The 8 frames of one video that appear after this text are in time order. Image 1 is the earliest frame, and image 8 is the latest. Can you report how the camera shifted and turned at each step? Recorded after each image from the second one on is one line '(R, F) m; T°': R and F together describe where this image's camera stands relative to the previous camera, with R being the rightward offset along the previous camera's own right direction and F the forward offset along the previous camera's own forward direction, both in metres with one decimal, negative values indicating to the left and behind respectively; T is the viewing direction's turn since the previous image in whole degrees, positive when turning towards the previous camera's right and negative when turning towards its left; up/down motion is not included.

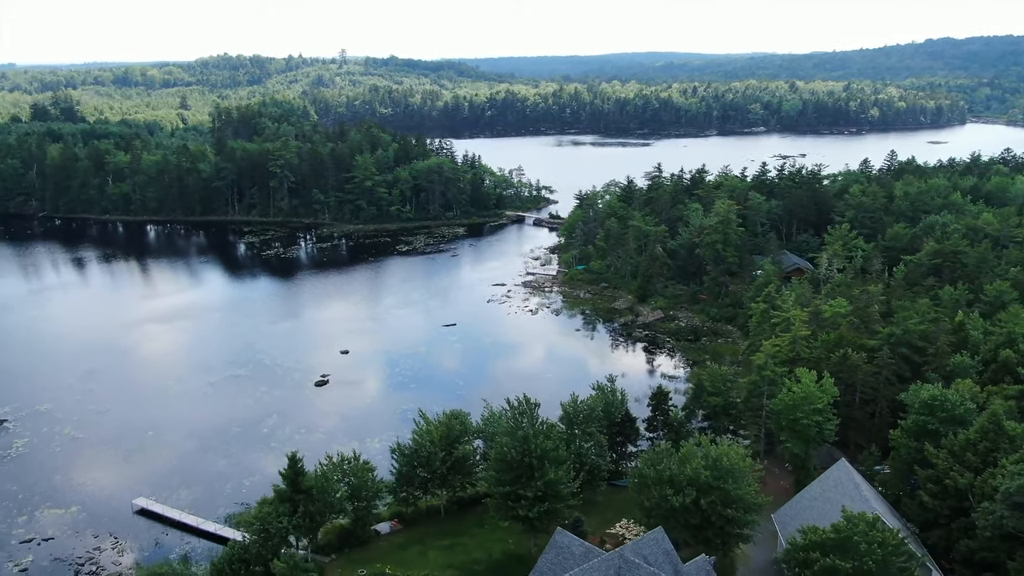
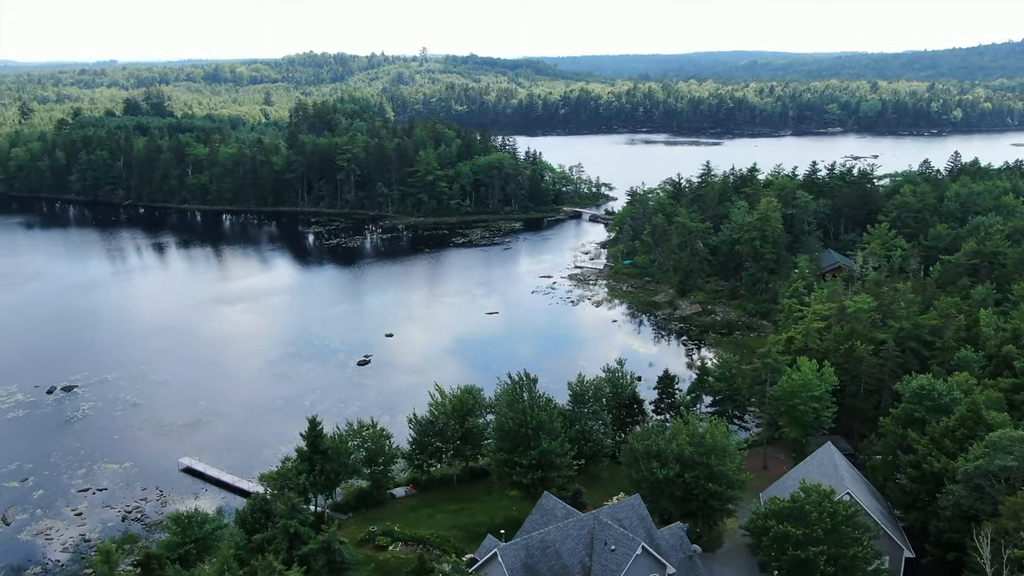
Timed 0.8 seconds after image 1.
(+2.2, -1.8) m; -5°
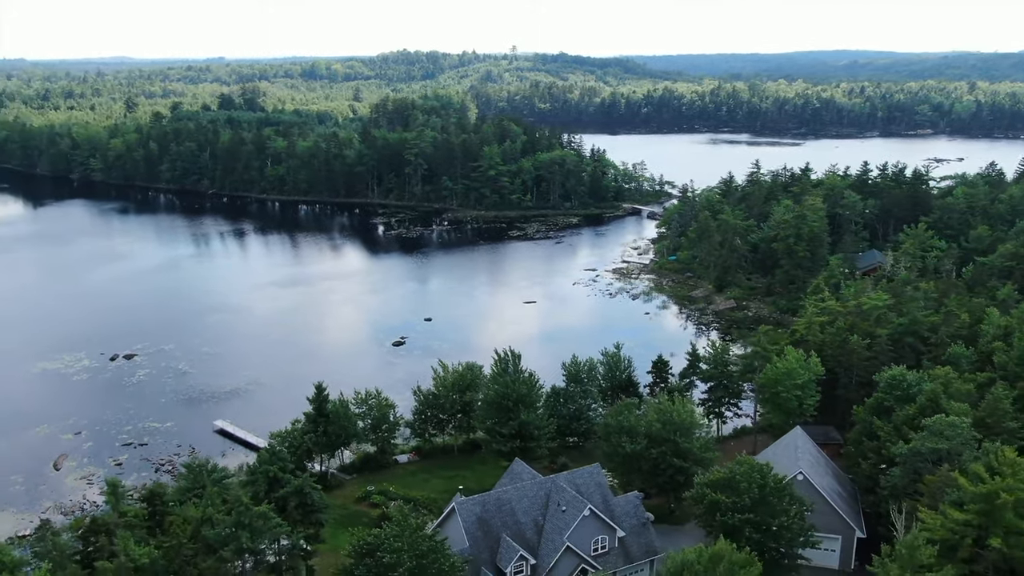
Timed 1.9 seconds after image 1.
(+3.3, -1.9) m; -6°
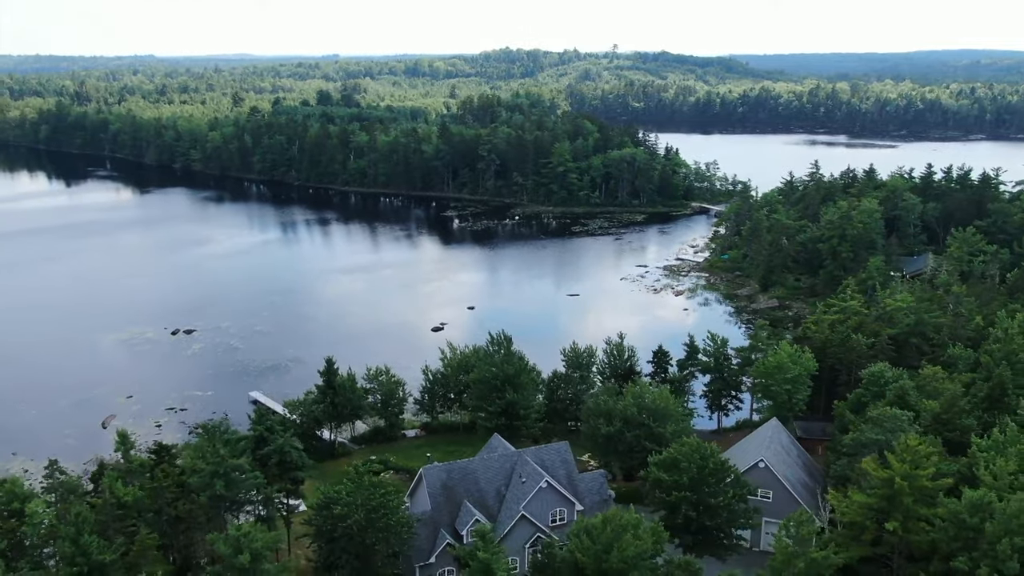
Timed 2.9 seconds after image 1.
(+3.7, -1.4) m; -7°
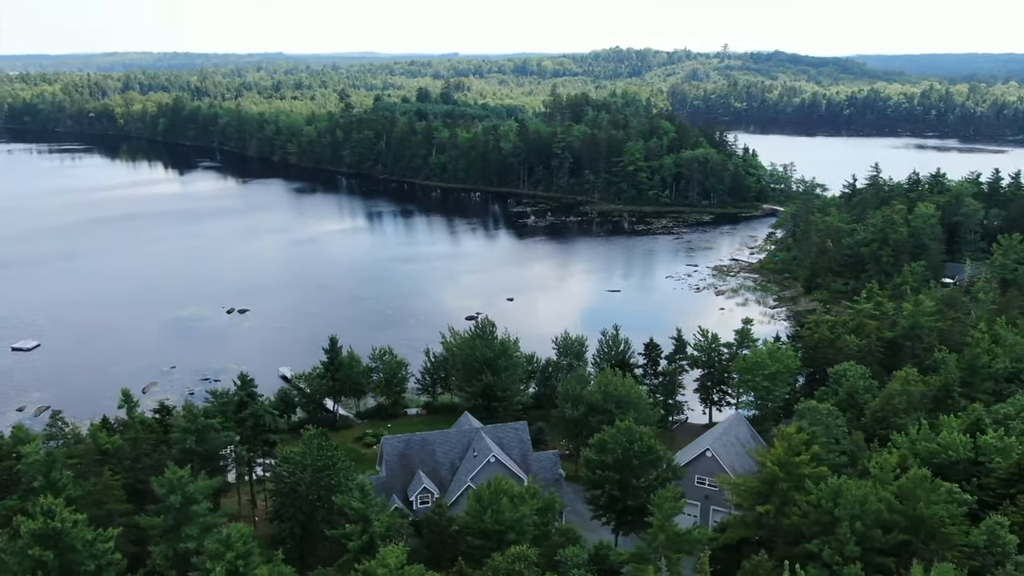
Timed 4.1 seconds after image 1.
(+4.6, -1.3) m; -7°
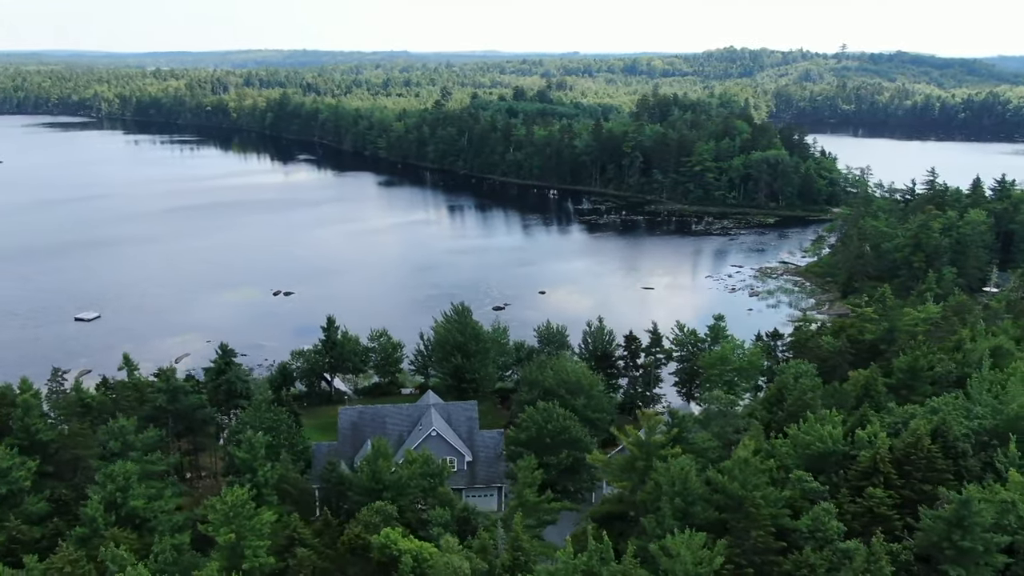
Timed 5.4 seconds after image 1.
(+5.3, -1.3) m; -7°
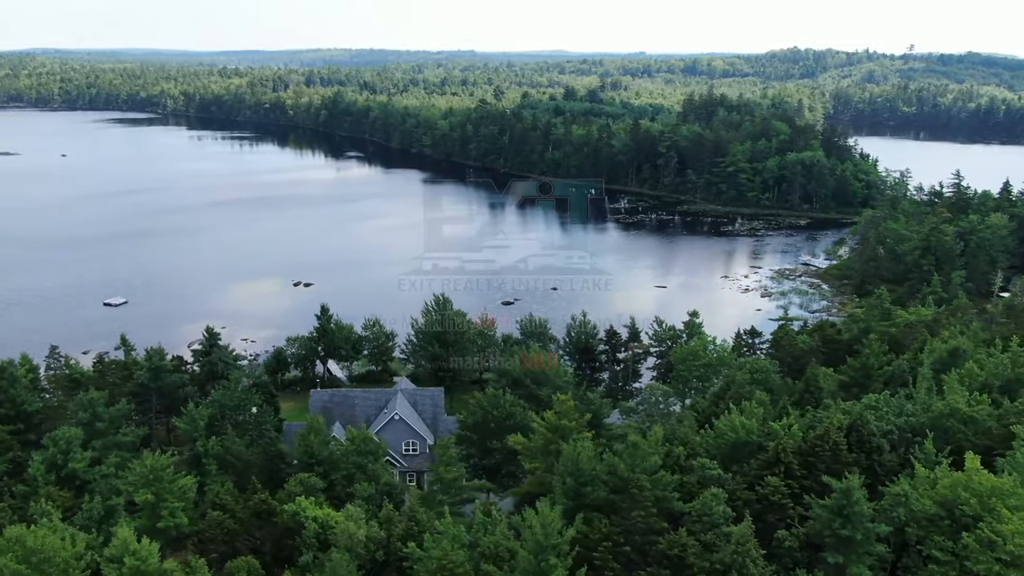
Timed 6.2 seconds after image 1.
(+3.3, -0.9) m; -4°
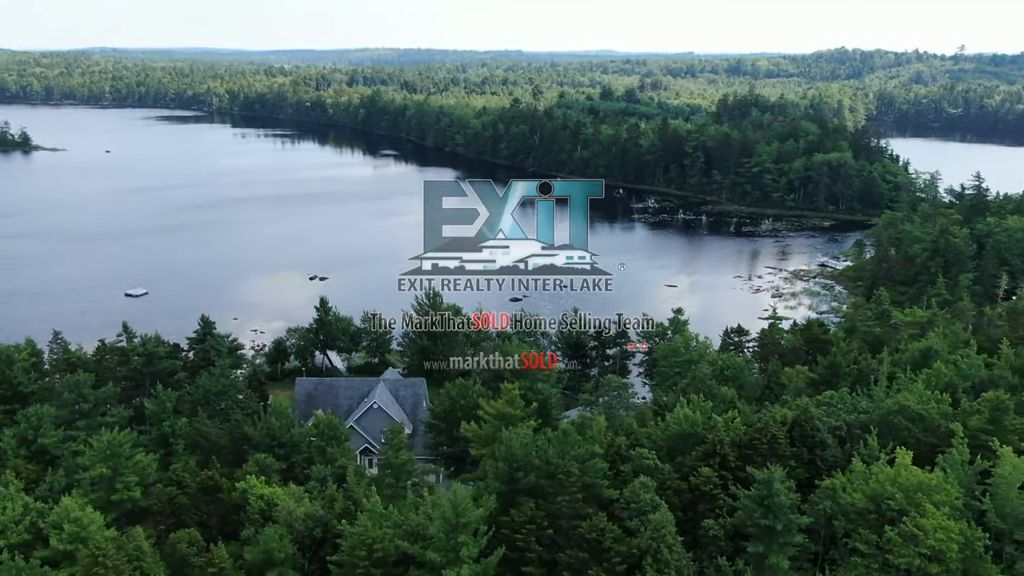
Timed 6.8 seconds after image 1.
(+2.3, -0.6) m; -3°
